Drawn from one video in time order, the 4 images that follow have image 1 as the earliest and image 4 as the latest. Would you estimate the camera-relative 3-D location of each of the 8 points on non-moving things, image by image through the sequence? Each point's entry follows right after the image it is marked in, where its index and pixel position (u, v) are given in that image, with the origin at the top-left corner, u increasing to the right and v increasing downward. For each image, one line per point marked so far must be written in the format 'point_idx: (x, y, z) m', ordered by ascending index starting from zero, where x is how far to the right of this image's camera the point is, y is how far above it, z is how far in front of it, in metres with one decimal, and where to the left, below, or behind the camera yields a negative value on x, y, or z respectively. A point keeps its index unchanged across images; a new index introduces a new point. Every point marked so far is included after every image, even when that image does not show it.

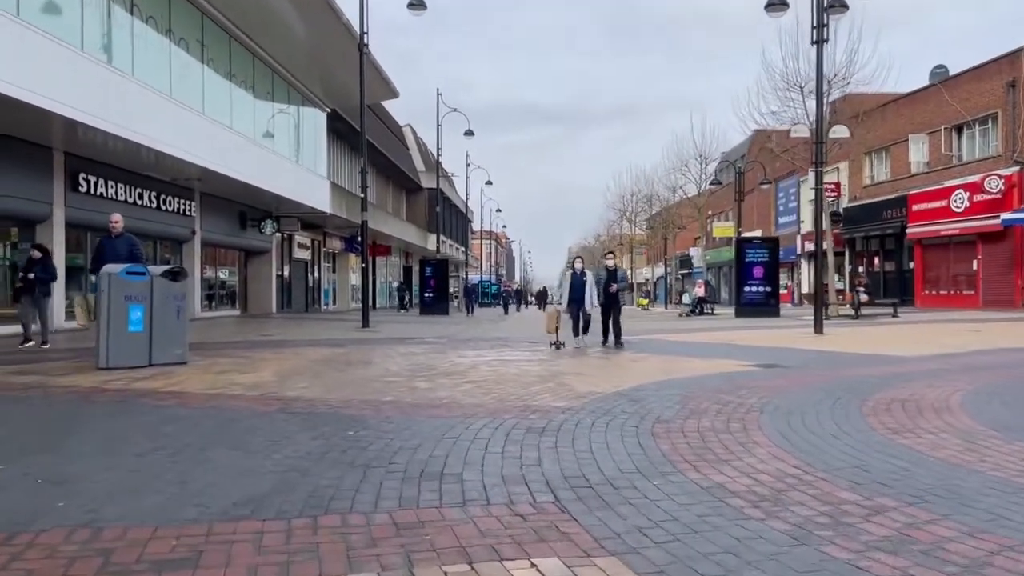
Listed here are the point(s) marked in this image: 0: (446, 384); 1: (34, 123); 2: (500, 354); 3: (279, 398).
0: (-0.8, -1.1, +9.3) m
1: (-10.1, +3.6, +17.7) m
2: (-0.2, -1.1, +13.7) m
3: (-2.3, -1.1, +8.0) m
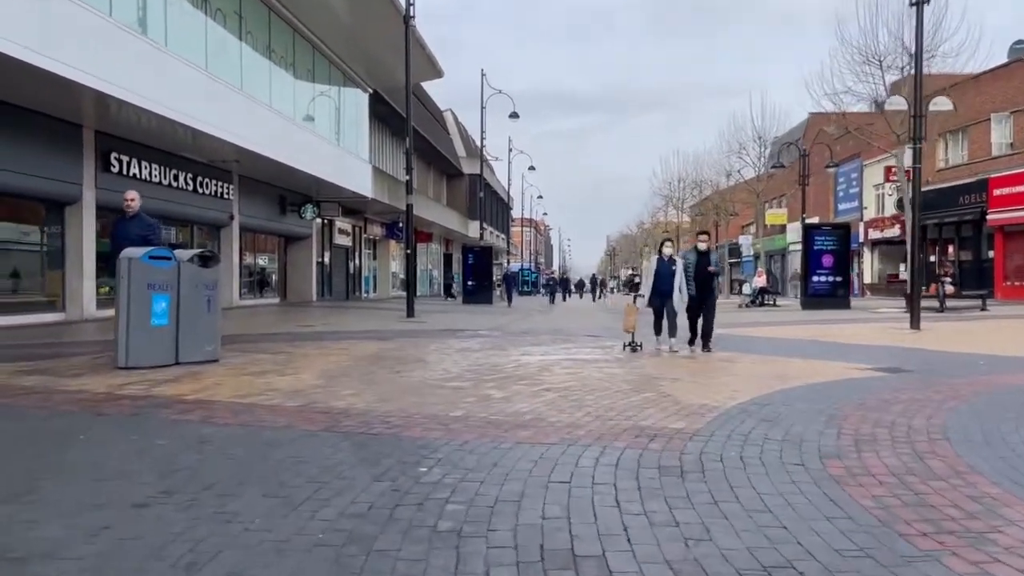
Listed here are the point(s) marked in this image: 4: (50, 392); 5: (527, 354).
0: (+0.1, -1.0, +7.8) m
1: (-8.9, +3.8, +16.5) m
2: (+0.8, -0.9, +12.1) m
3: (-1.5, -1.0, +6.5) m
4: (-4.1, -0.9, +7.3) m
5: (+0.2, -0.9, +11.5) m
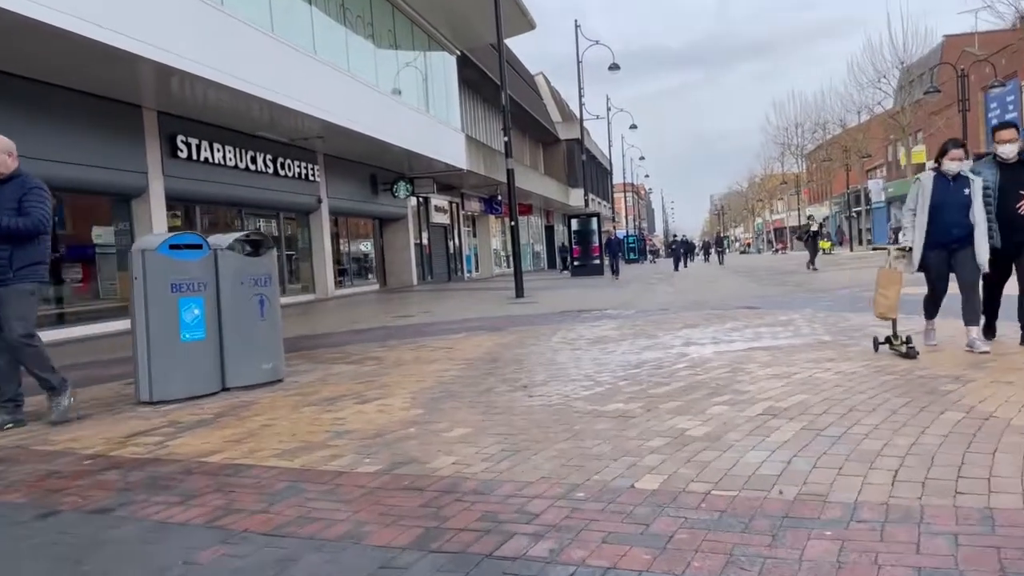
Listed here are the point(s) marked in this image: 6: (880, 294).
0: (+1.3, -0.8, +4.8) m
1: (-6.9, +3.8, +14.4) m
2: (+2.5, -0.5, +9.0) m
3: (-0.4, -0.9, +3.8) m
4: (-2.9, -1.0, +4.9) m
5: (+1.8, -0.6, +8.5) m
6: (+2.9, 0.0, +6.6) m
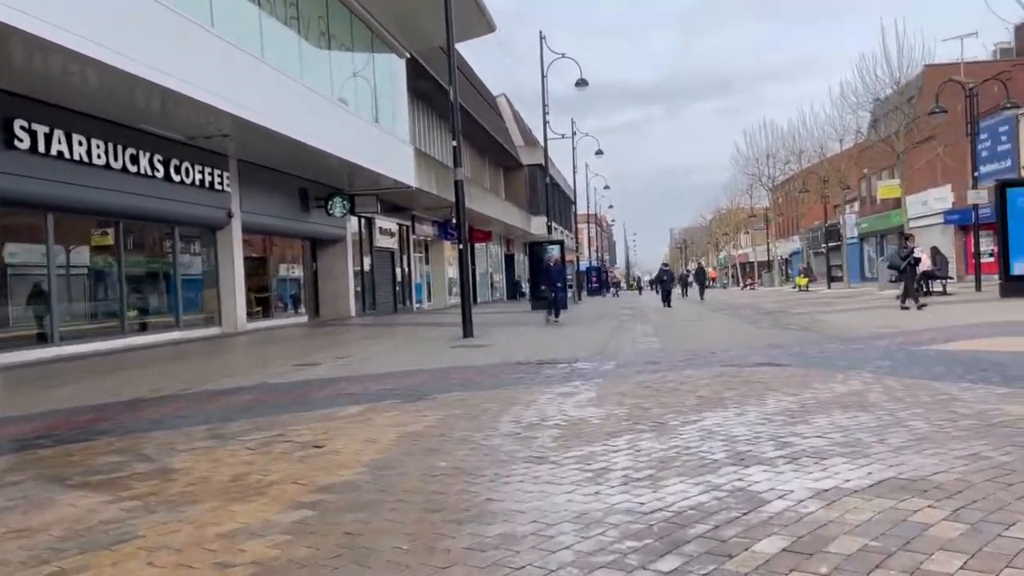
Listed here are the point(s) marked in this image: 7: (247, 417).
0: (+0.9, -1.0, +1.0) m
1: (-7.6, +3.3, +10.3) m
2: (+2.0, -0.9, +5.2) m
3: (-0.7, -1.1, -0.2) m
4: (-3.3, -1.2, +0.8) m
5: (+1.3, -1.0, +4.7) m
6: (+2.5, -0.4, +2.8) m
7: (-2.2, -1.1, +6.9) m
